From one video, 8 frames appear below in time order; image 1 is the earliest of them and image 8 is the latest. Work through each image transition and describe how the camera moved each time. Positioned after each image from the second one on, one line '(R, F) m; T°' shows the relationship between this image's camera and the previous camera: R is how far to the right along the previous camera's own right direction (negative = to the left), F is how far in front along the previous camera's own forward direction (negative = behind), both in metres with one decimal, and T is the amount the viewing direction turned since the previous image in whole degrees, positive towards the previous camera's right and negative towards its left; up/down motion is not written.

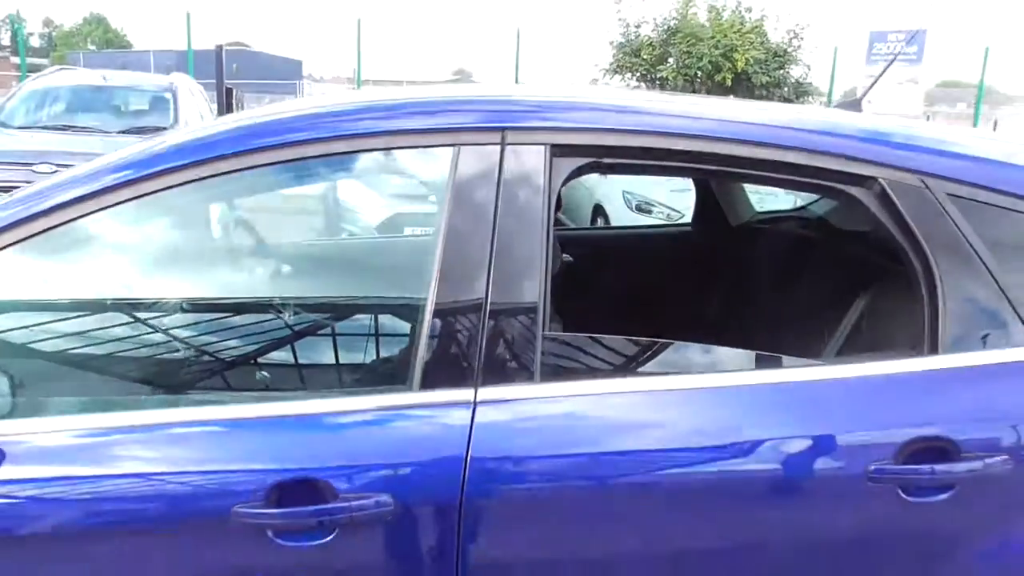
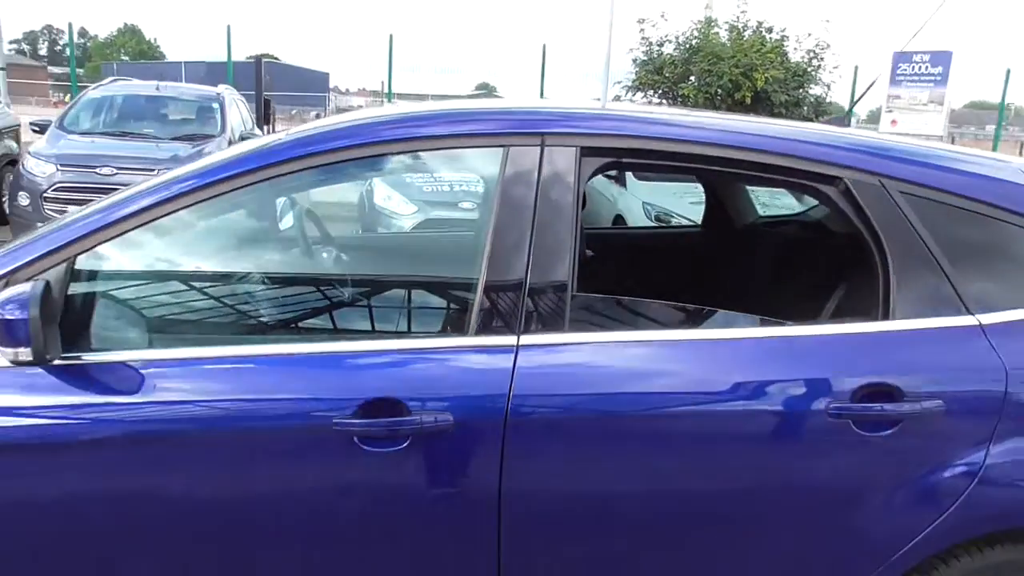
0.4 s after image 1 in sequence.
(0.0, -0.4) m; -1°
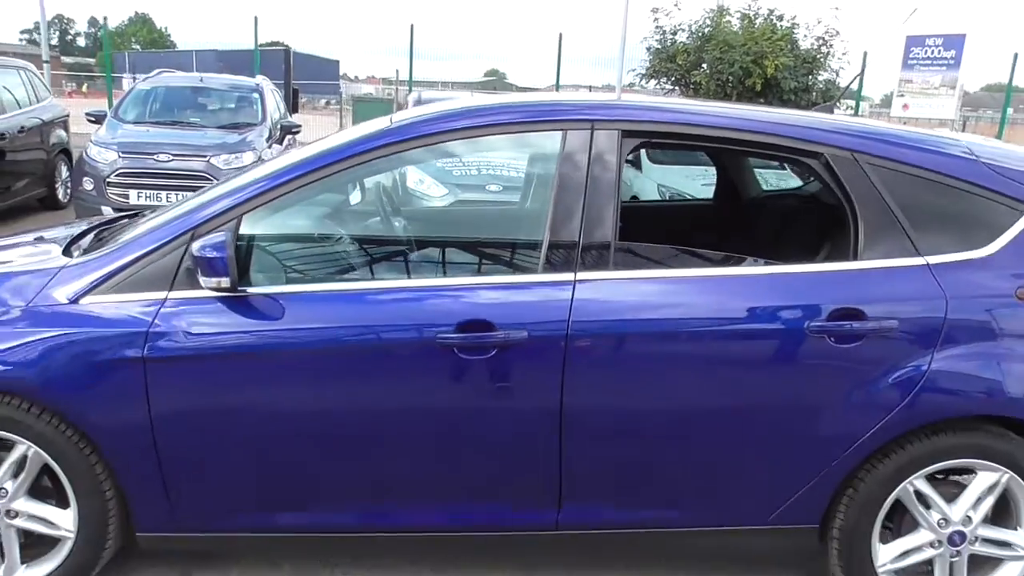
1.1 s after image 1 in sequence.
(-0.1, -0.6) m; -1°
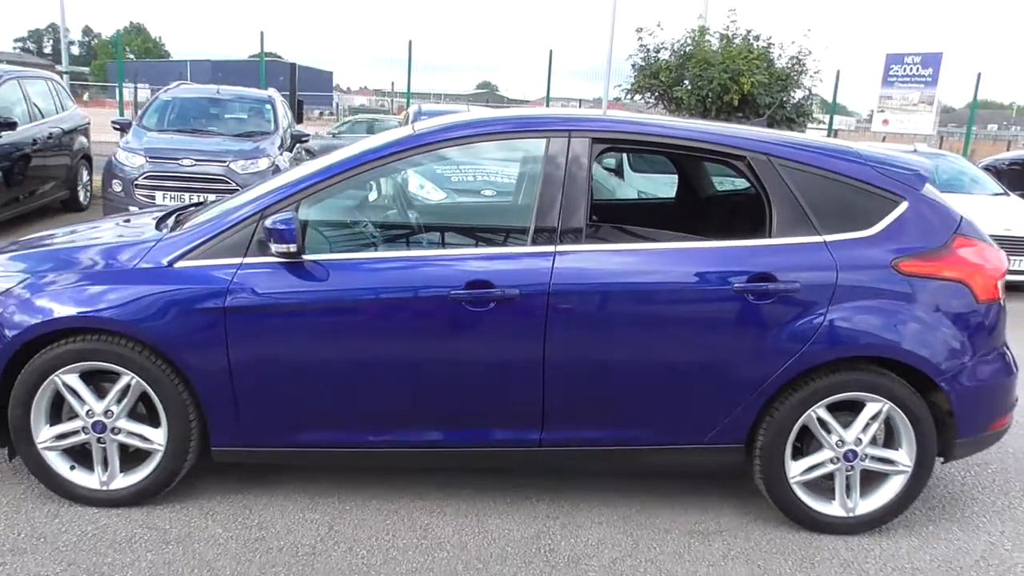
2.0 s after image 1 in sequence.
(0.0, -0.7) m; +1°
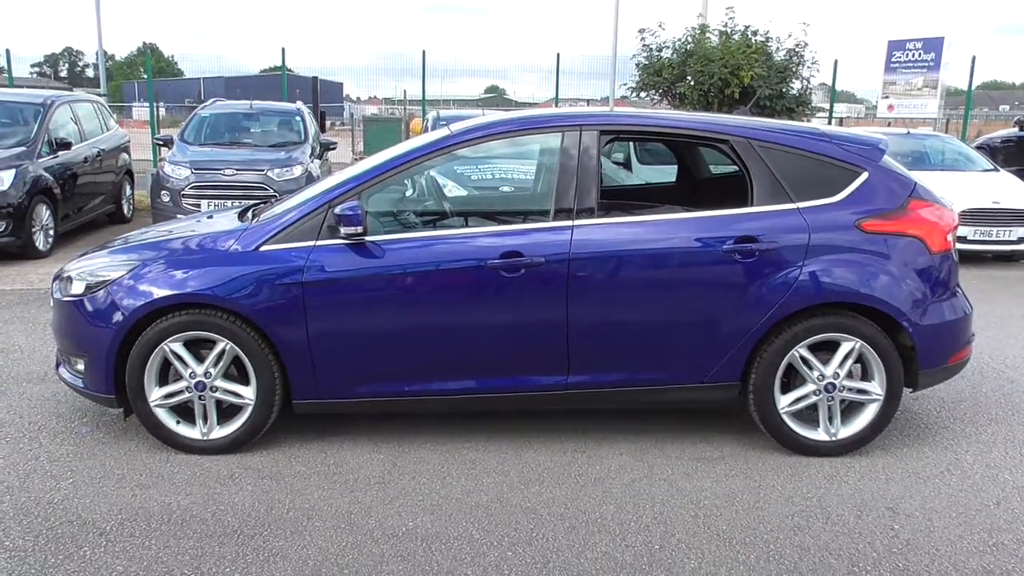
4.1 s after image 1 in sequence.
(-0.1, -0.6) m; -1°
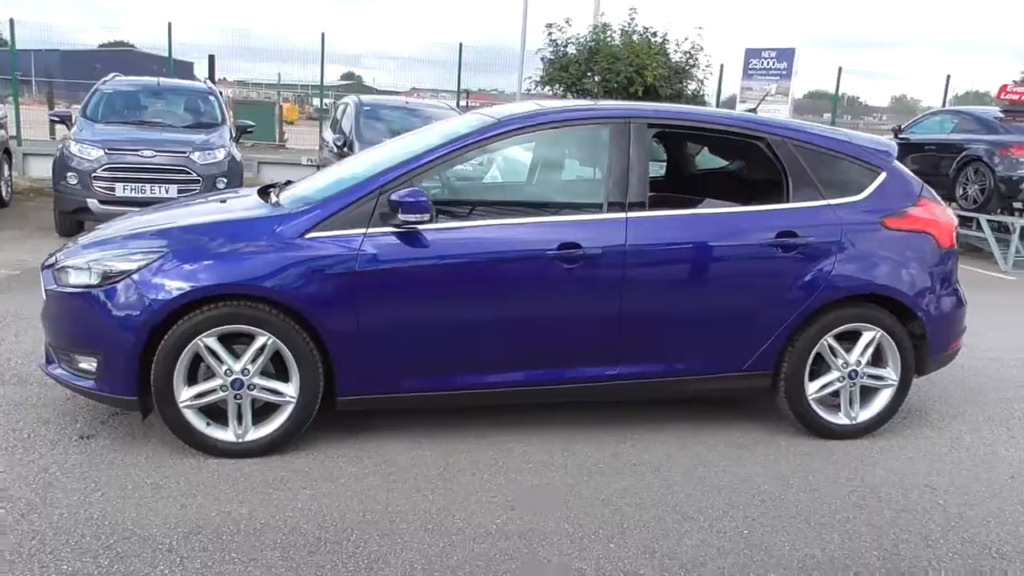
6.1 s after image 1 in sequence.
(-0.9, +0.1) m; +10°
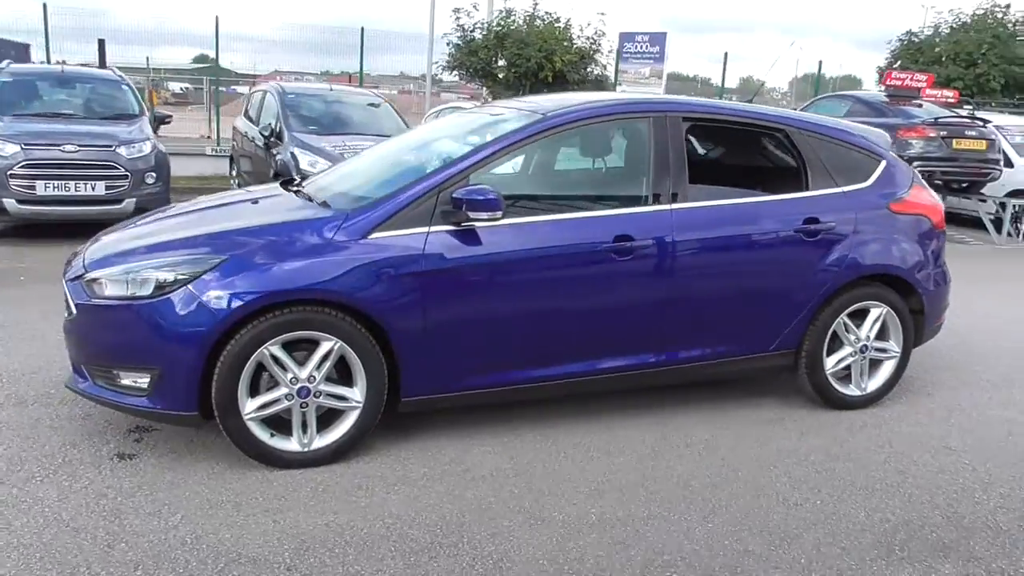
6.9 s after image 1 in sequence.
(-0.9, 0.0) m; +9°
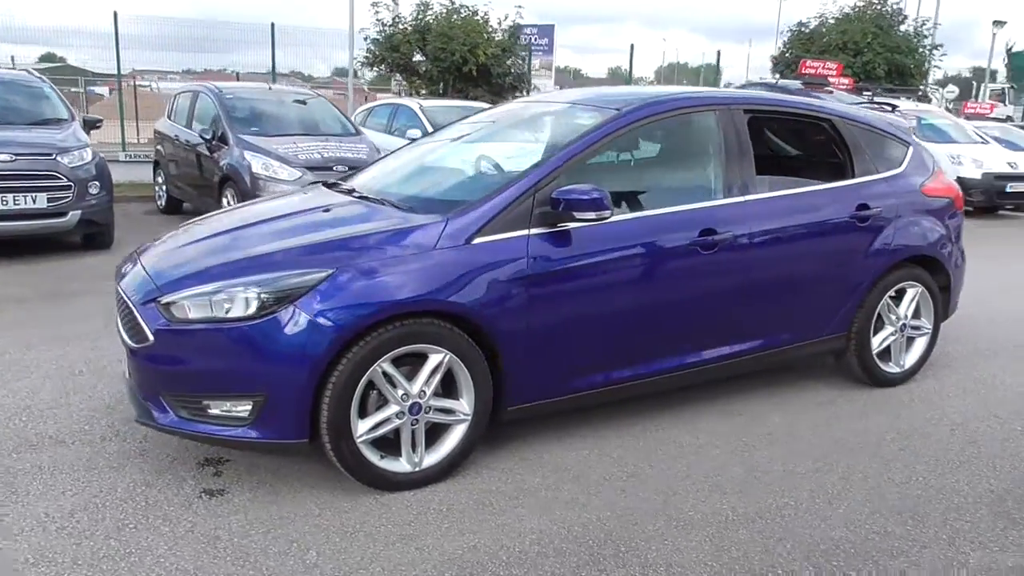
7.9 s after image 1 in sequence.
(-1.0, +0.2) m; +8°
